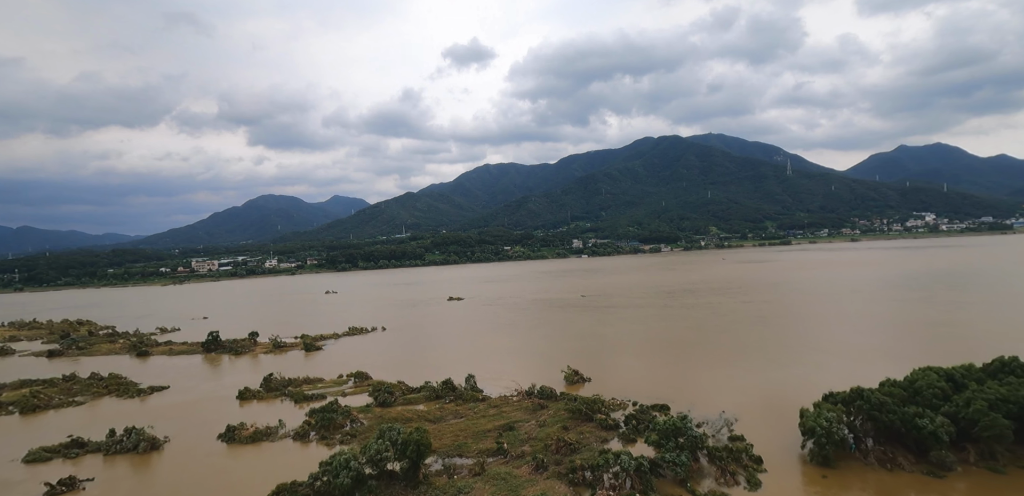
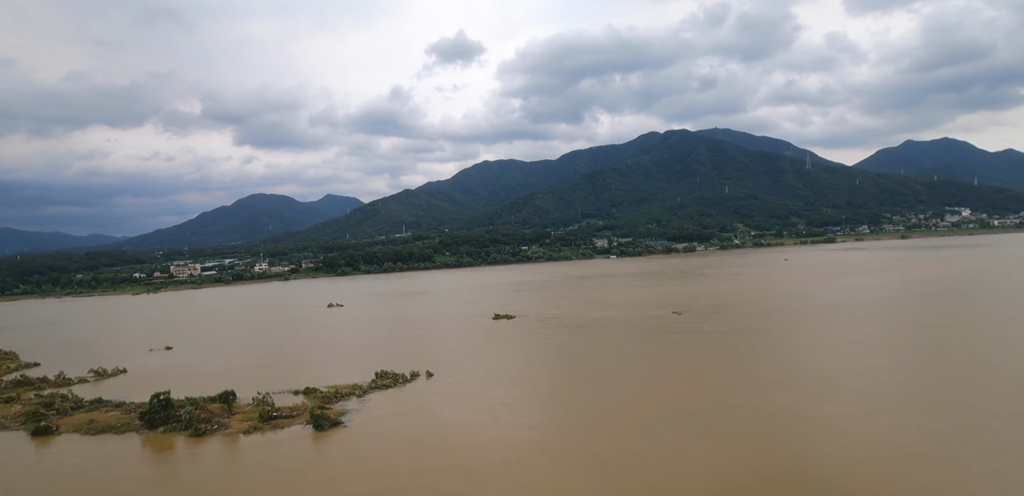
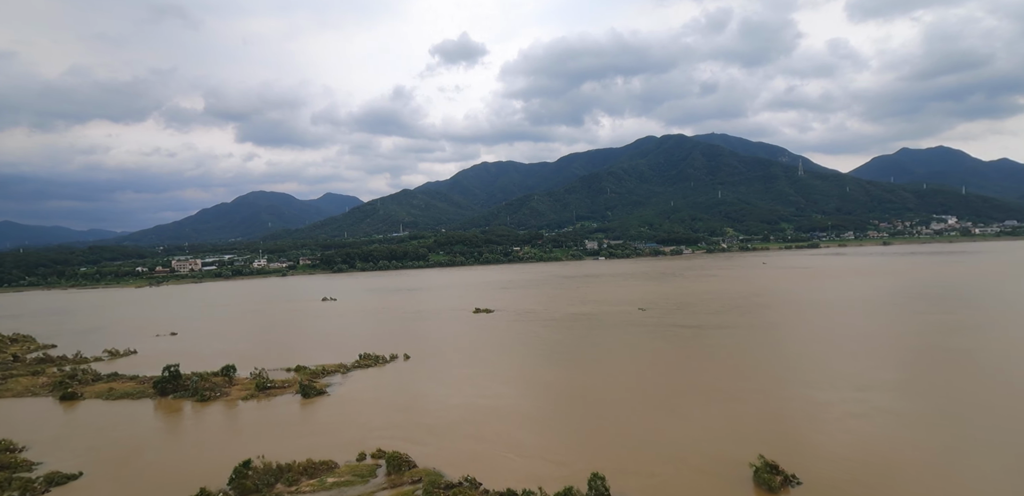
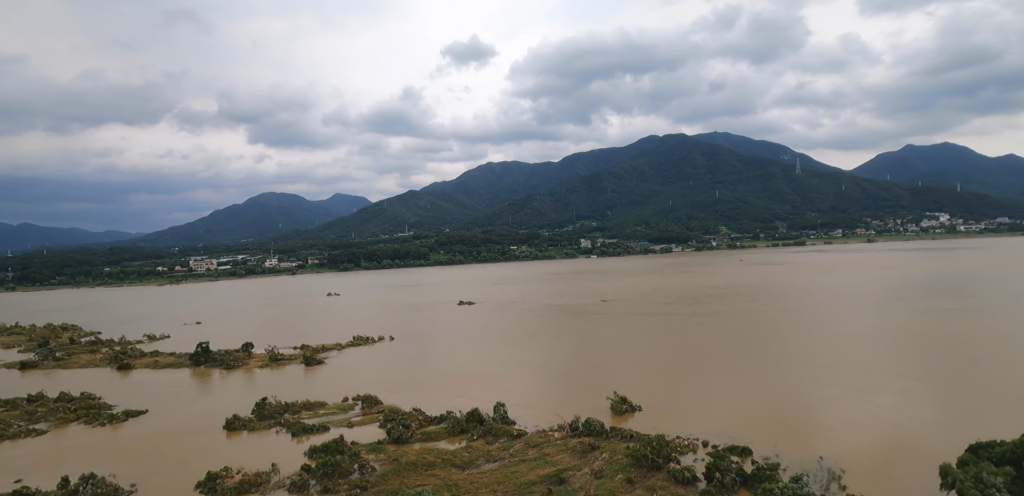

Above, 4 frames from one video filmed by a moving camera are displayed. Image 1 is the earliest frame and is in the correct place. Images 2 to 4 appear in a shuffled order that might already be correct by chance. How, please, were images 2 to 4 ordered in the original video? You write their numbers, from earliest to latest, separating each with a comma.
4, 3, 2
